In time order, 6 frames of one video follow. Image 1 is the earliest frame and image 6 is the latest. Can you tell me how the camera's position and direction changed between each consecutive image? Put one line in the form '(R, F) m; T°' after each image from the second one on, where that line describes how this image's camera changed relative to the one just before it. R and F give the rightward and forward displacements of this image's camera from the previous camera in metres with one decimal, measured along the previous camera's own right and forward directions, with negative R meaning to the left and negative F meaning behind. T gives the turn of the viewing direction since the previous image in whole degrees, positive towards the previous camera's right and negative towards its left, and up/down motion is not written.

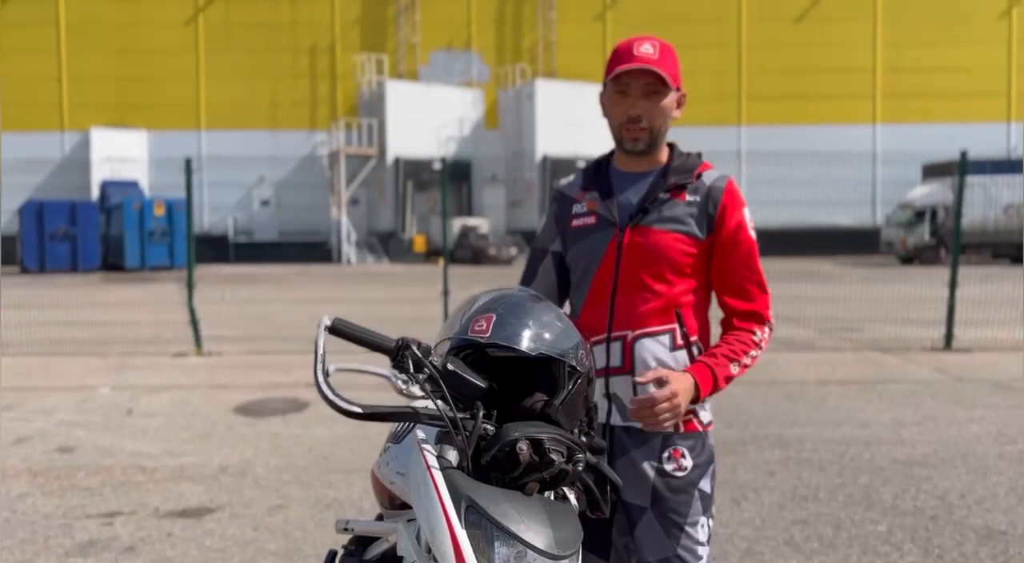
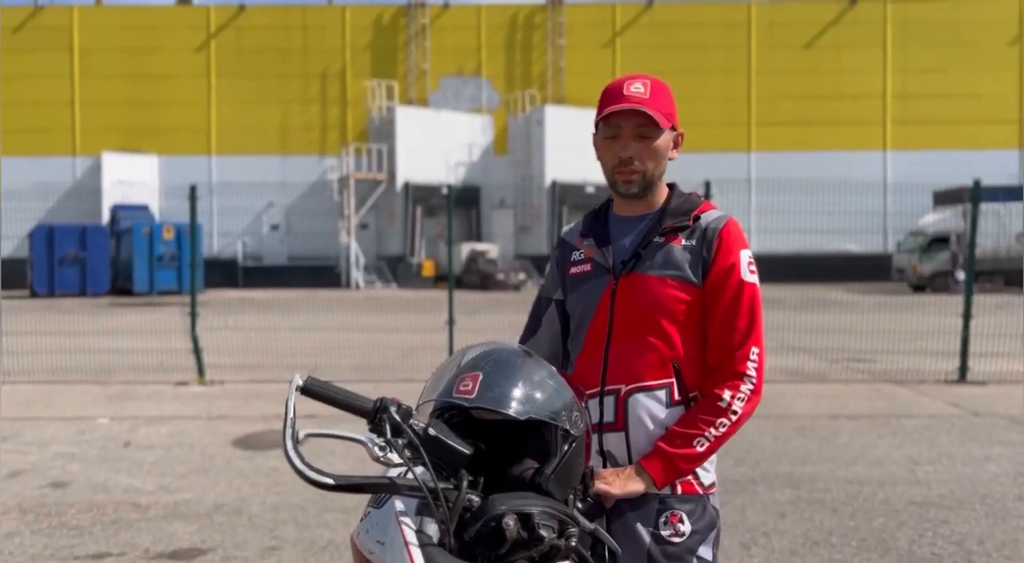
(0.0, +0.1) m; -1°
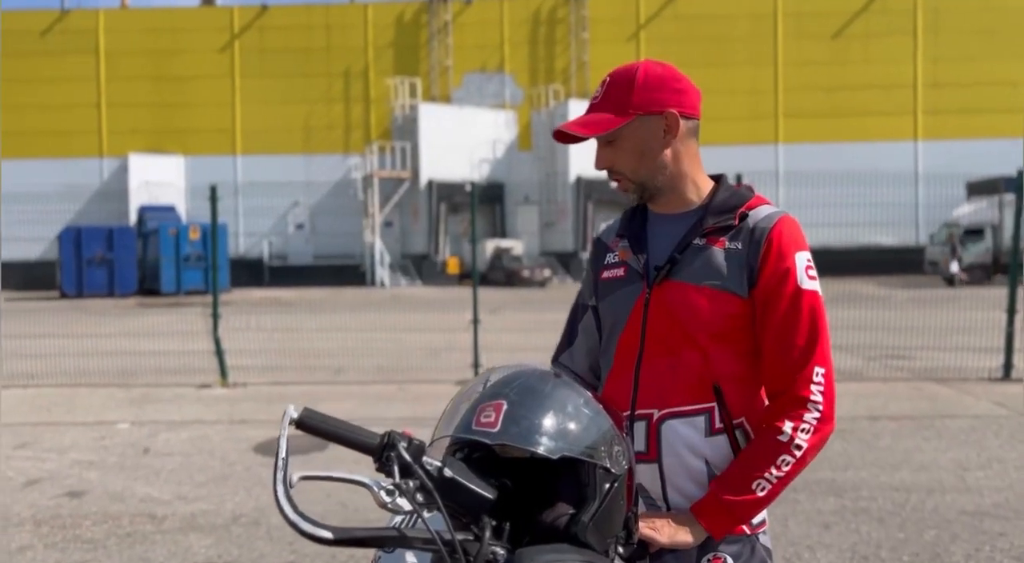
(0.0, +0.2) m; -2°
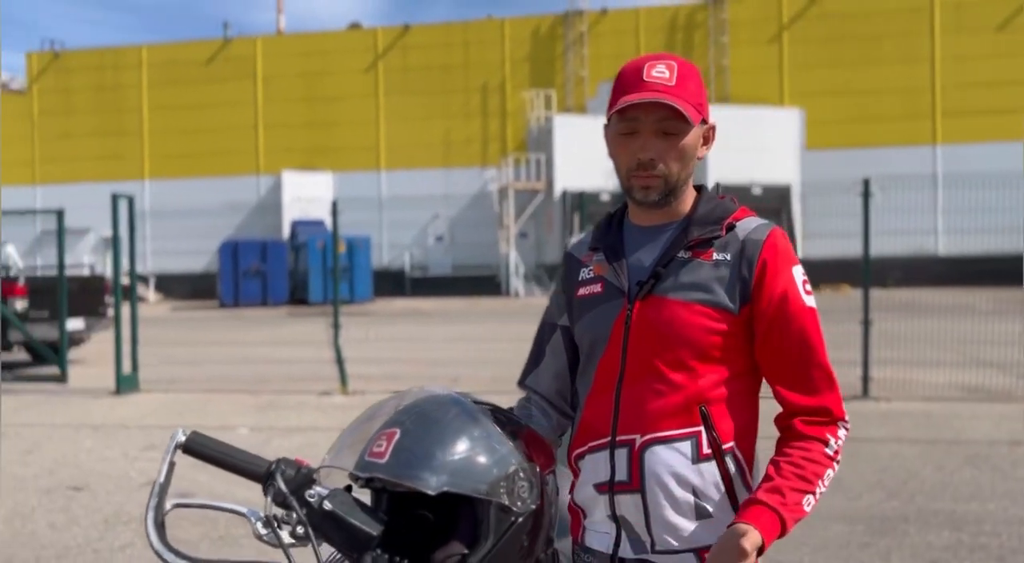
(+0.4, +0.1) m; -9°
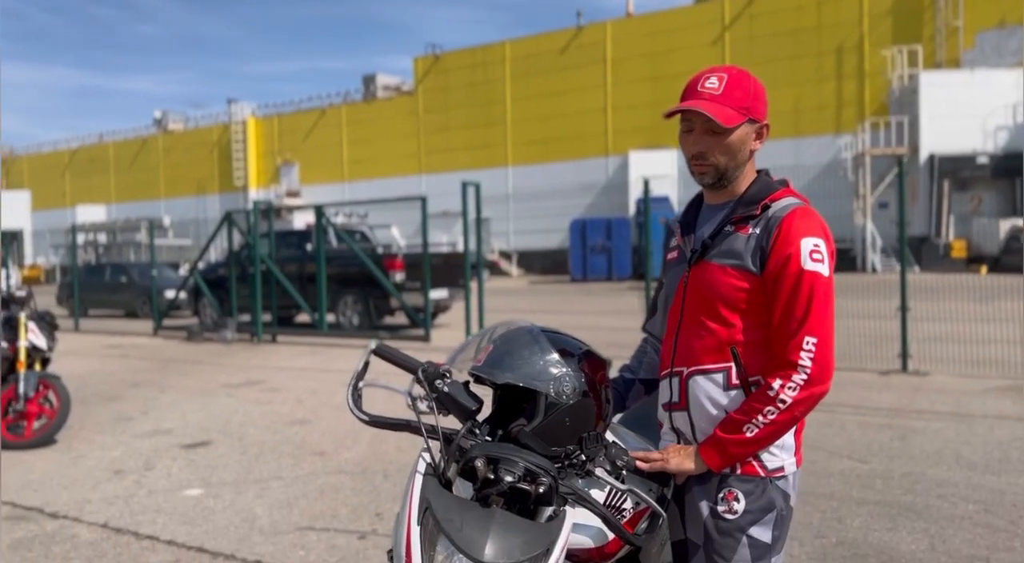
(+0.7, -0.5) m; -23°
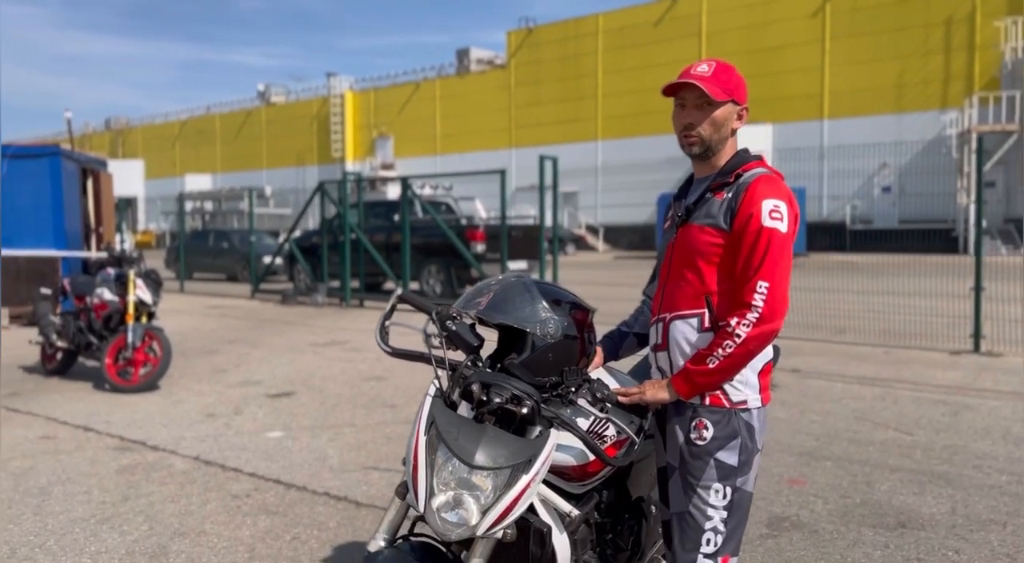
(+0.3, -0.4) m; -6°
